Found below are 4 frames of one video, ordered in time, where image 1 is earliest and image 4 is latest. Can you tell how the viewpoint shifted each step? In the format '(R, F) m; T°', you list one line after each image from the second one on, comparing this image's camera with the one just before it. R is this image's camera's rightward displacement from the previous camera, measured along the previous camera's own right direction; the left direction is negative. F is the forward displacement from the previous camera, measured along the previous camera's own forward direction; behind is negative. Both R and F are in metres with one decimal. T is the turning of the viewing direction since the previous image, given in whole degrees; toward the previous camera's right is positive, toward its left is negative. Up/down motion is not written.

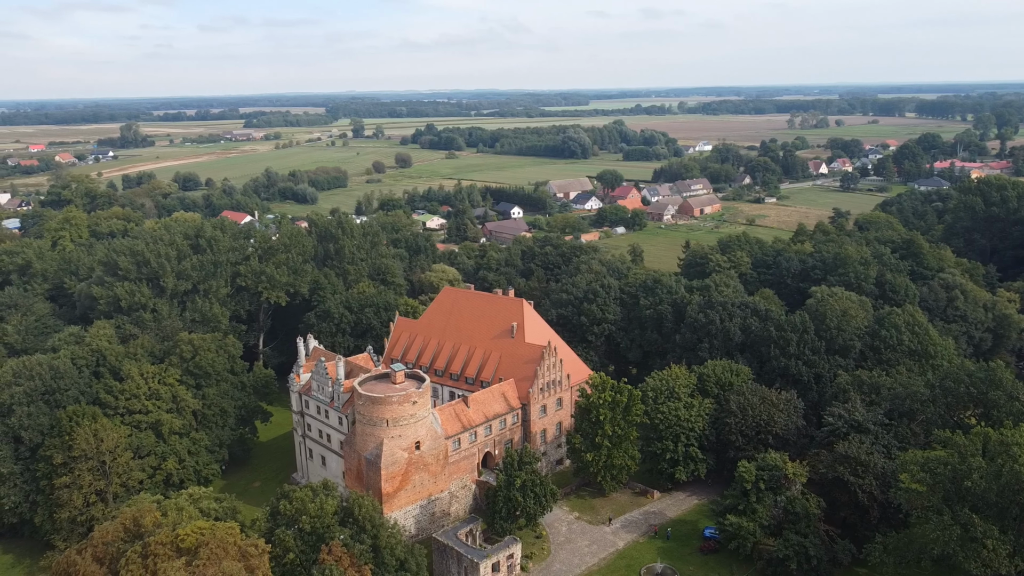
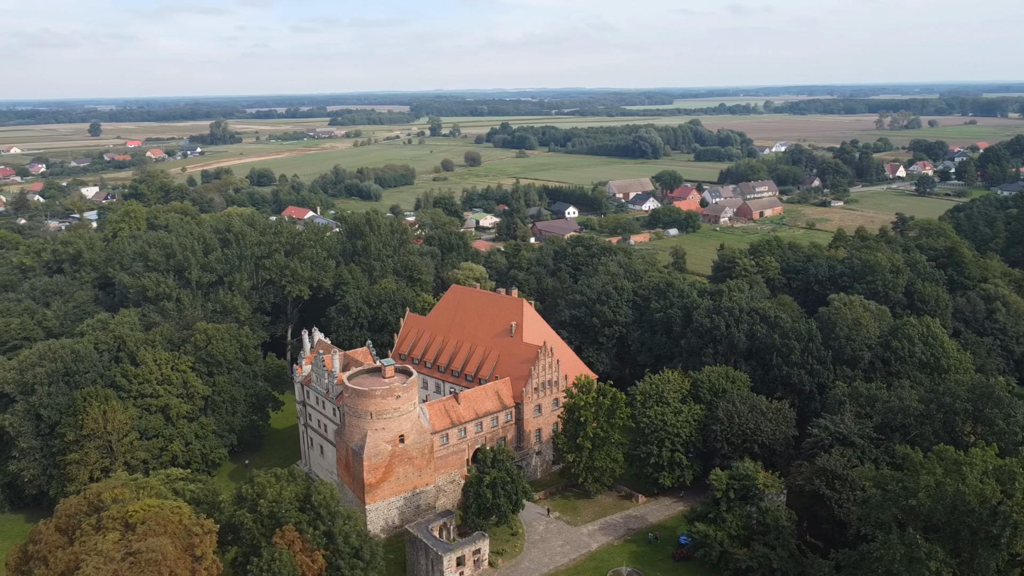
(+5.4, -0.3) m; -6°
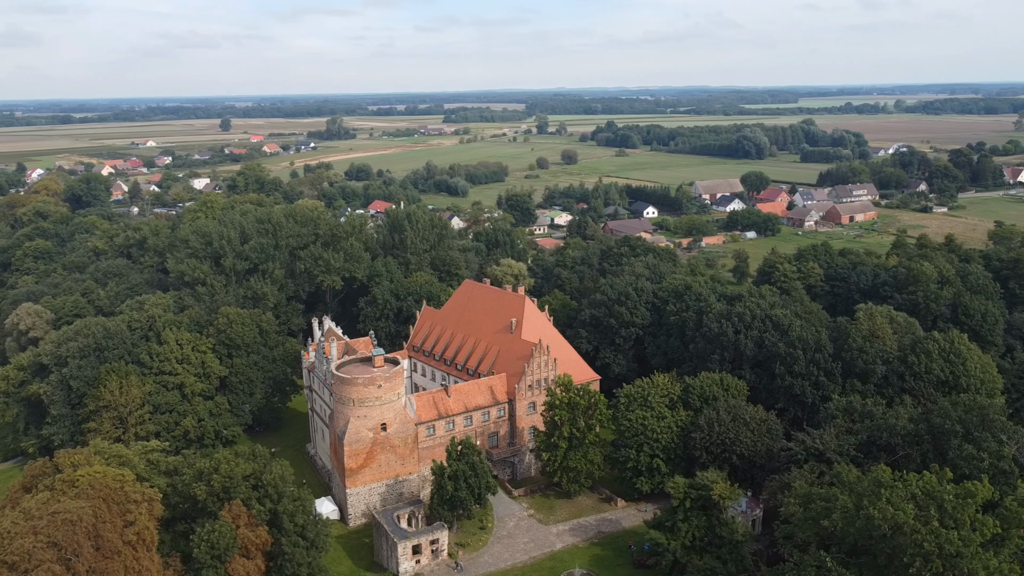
(+7.5, +0.3) m; -8°
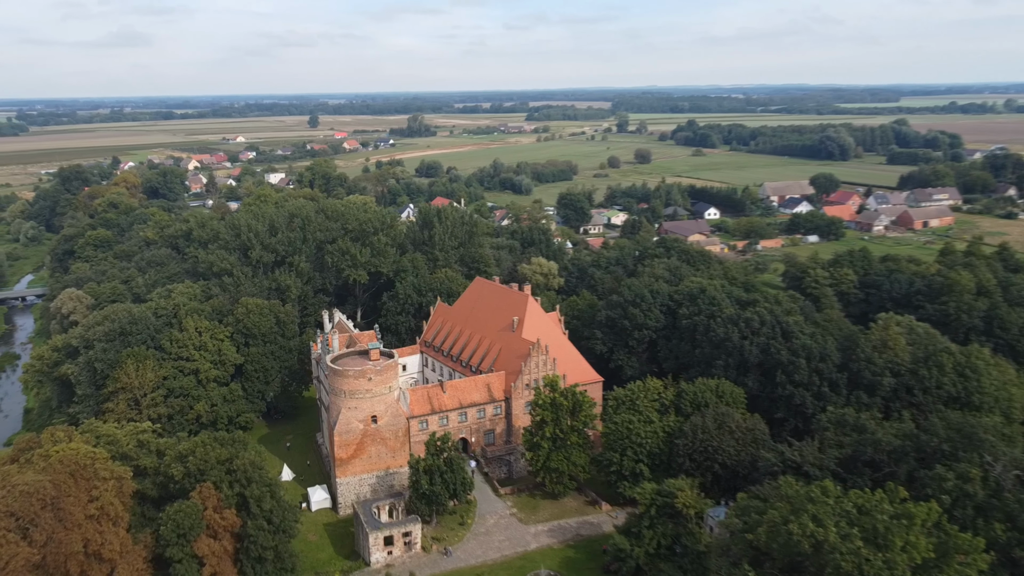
(+5.5, +0.3) m; -6°
